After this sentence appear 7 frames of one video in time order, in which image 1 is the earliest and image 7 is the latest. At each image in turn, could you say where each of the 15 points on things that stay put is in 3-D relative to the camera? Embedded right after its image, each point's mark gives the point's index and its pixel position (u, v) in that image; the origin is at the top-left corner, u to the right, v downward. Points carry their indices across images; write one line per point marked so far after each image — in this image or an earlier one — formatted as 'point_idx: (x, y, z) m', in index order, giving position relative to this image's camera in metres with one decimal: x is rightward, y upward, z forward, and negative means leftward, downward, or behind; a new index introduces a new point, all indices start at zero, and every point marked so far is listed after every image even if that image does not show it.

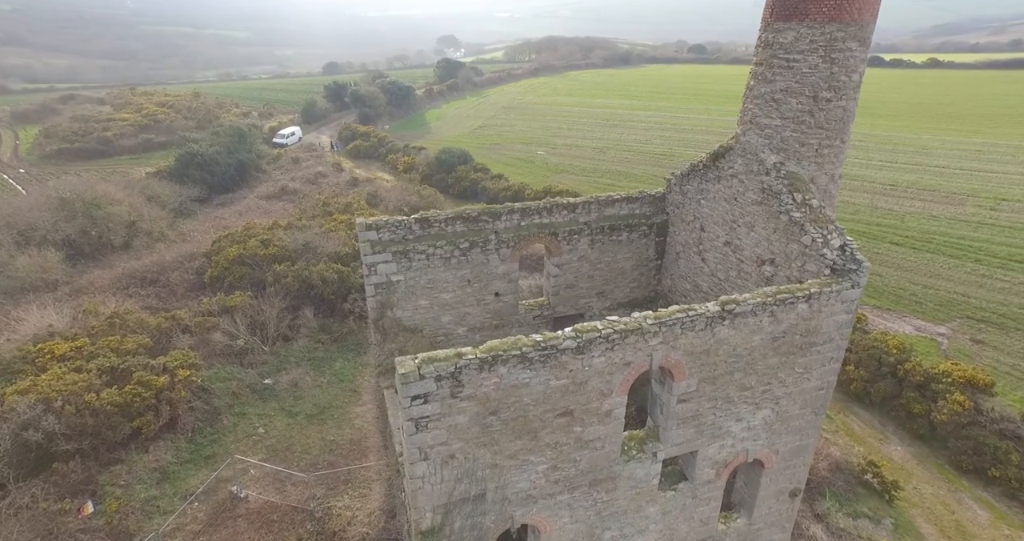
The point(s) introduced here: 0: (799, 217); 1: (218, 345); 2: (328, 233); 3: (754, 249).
0: (+3.6, +0.7, +7.0) m
1: (-7.6, -1.9, +14.4) m
2: (-6.2, +1.2, +18.8) m
3: (+3.4, +0.3, +7.8) m
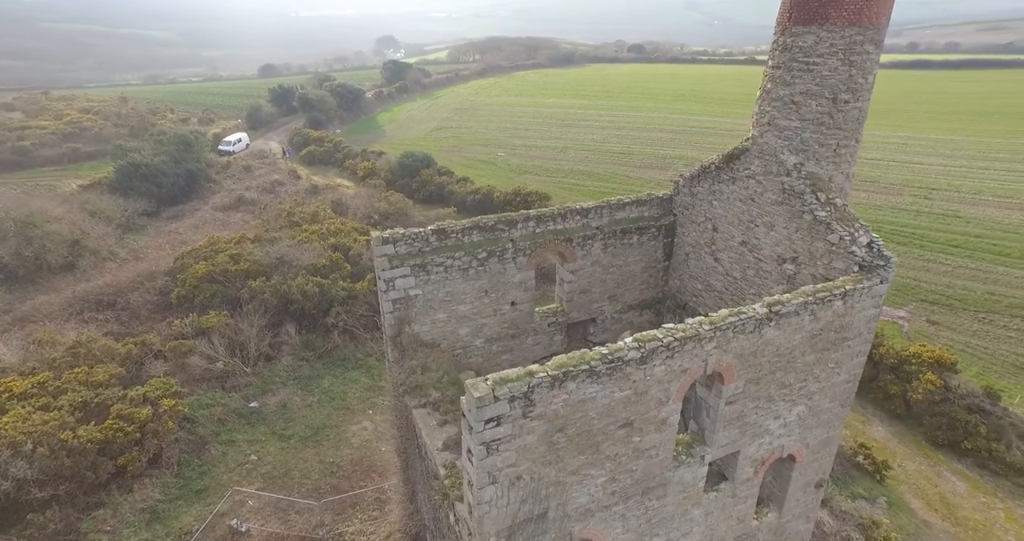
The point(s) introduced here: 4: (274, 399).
0: (+4.1, +0.7, +7.2) m
1: (-7.7, -2.4, +13.5) m
2: (-6.8, +0.8, +18.0) m
3: (+3.8, +0.3, +8.0) m
4: (-5.8, -3.1, +13.4) m
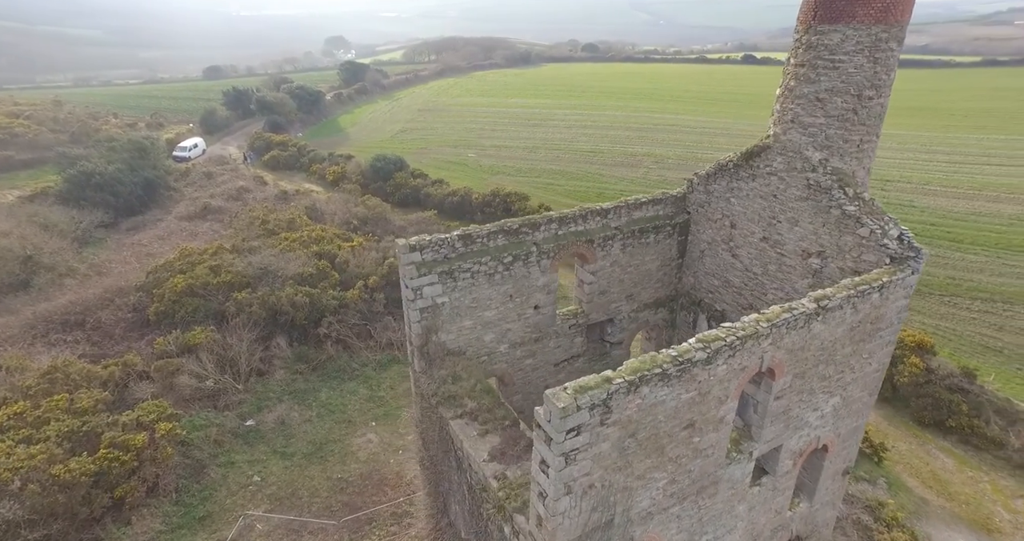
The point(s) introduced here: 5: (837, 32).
0: (+4.5, +0.8, +7.4) m
1: (-7.5, -2.7, +12.8) m
2: (-7.1, +0.5, +17.4) m
3: (+4.2, +0.4, +8.1) m
4: (-5.6, -3.4, +12.9) m
5: (+4.2, +3.1, +7.2) m
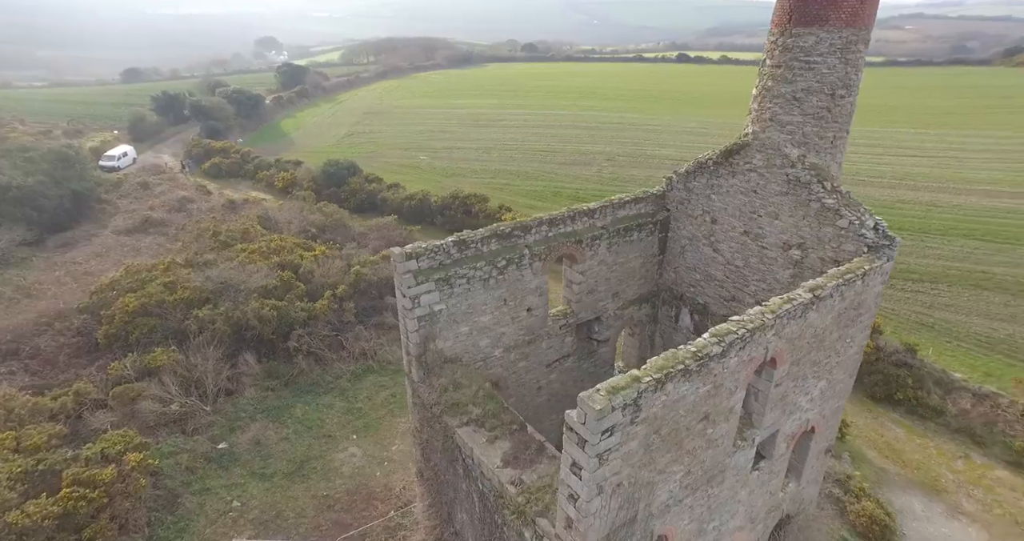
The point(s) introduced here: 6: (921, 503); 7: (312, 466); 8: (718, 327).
0: (+4.5, +0.9, +7.8) m
1: (-7.9, -3.1, +12.1) m
2: (-8.0, +0.1, +16.6) m
3: (+4.1, +0.5, +8.5) m
4: (-5.9, -3.7, +12.3) m
5: (+4.1, +3.2, +7.6) m
6: (+9.0, -5.1, +12.3) m
7: (-4.2, -4.1, +11.8) m
8: (+2.2, -0.6, +6.0) m
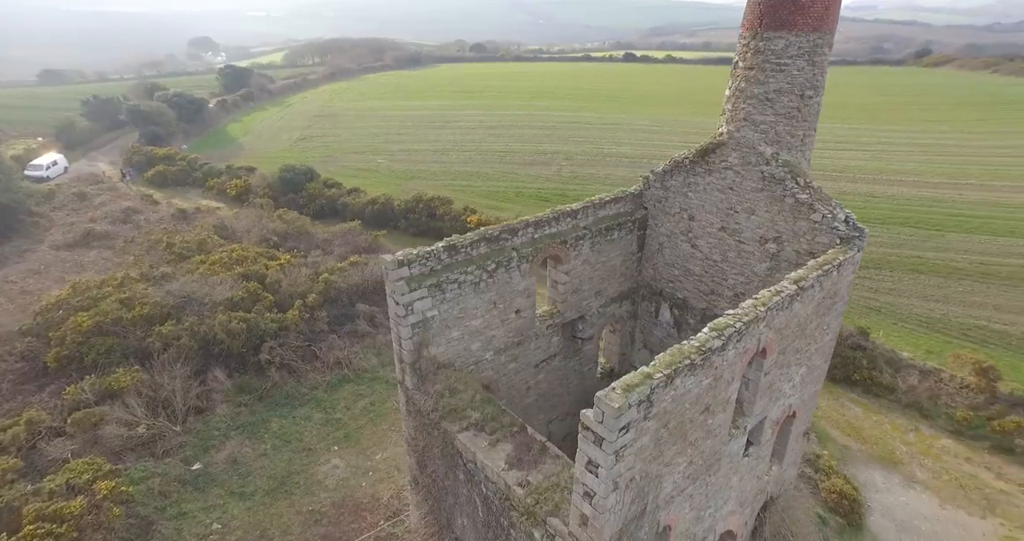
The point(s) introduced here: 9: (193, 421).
0: (+4.3, +1.1, +8.2) m
1: (-8.2, -3.5, +11.5) m
2: (-8.8, -0.2, +16.0) m
3: (+3.9, +0.6, +8.9) m
4: (-6.2, -3.9, +11.9) m
5: (+3.8, +3.3, +7.9) m
6: (+8.7, -4.8, +13.1) m
7: (-4.5, -4.3, +11.5) m
8: (+2.3, -0.6, +6.2) m
9: (-7.2, -3.4, +12.6) m
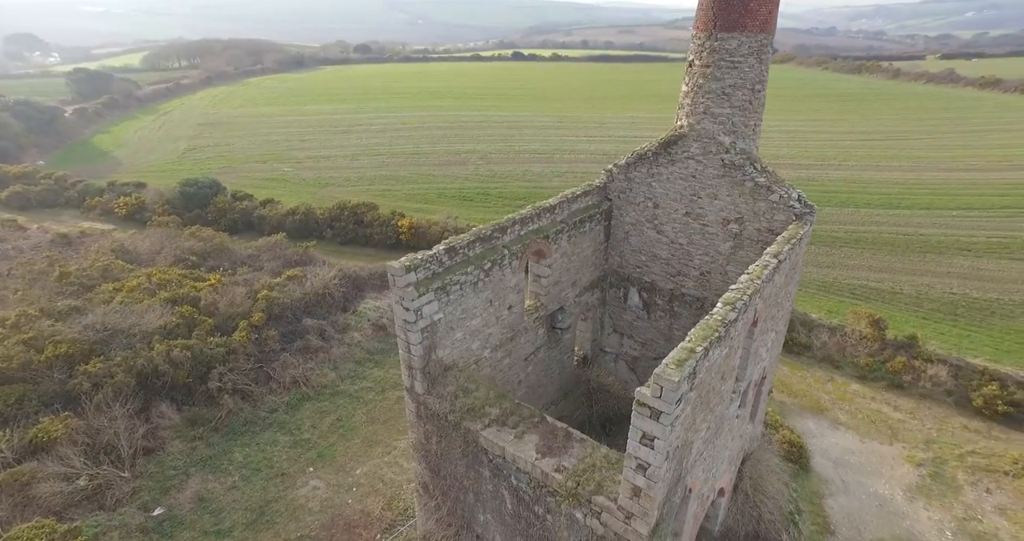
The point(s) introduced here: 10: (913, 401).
0: (+4.1, +1.5, +9.1) m
1: (-8.3, -4.1, +10.2) m
2: (-10.1, -1.0, +14.5) m
3: (+3.6, +1.0, +9.8) m
4: (-6.5, -4.4, +10.9) m
5: (+3.5, +3.7, +8.8) m
6: (+8.1, -4.1, +14.8) m
7: (-4.6, -4.7, +10.9) m
8: (+2.6, -0.3, +6.9) m
9: (-7.6, -4.0, +11.4) m
10: (+11.2, -3.6, +15.6) m
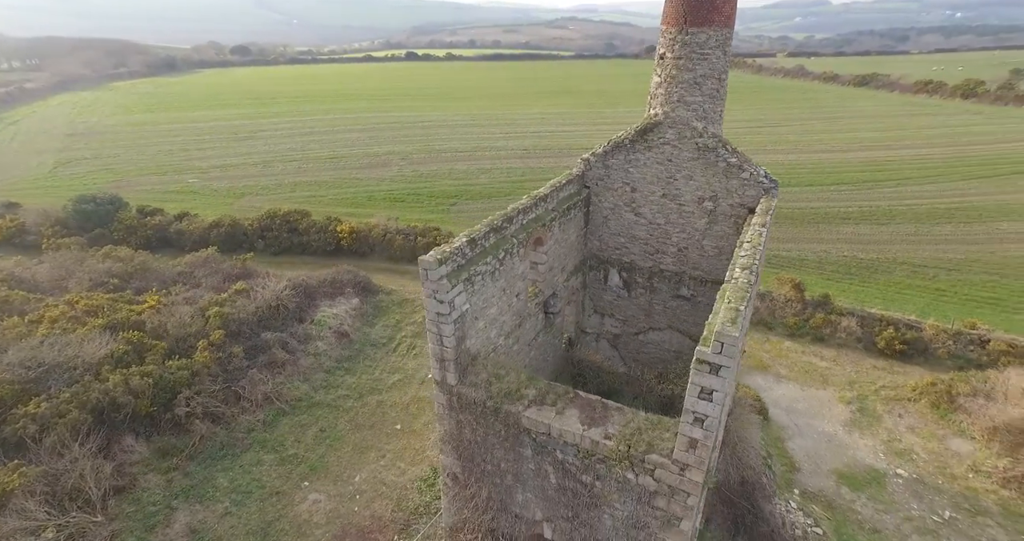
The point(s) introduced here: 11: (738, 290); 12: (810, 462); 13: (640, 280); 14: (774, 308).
0: (+4.1, +2.0, +10.2) m
1: (-7.9, -4.6, +9.1) m
2: (-10.6, -1.6, +13.0) m
3: (+3.5, +1.5, +10.7) m
4: (-6.2, -4.7, +10.1) m
5: (+3.3, +4.1, +9.7) m
6: (+7.4, -3.3, +16.5) m
7: (-4.4, -4.8, +10.4) m
8: (+3.1, +0.1, +7.7) m
9: (-7.4, -4.4, +10.4) m
10: (+10.3, -2.6, +17.8) m
11: (+2.8, -0.2, +7.0) m
12: (+7.1, -4.6, +13.2) m
13: (+2.7, -0.2, +11.9) m
14: (+9.1, -1.3, +19.2) m
